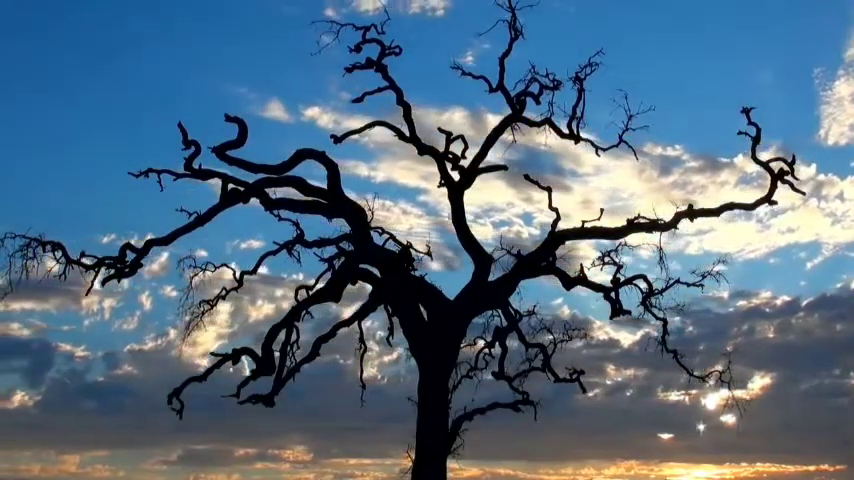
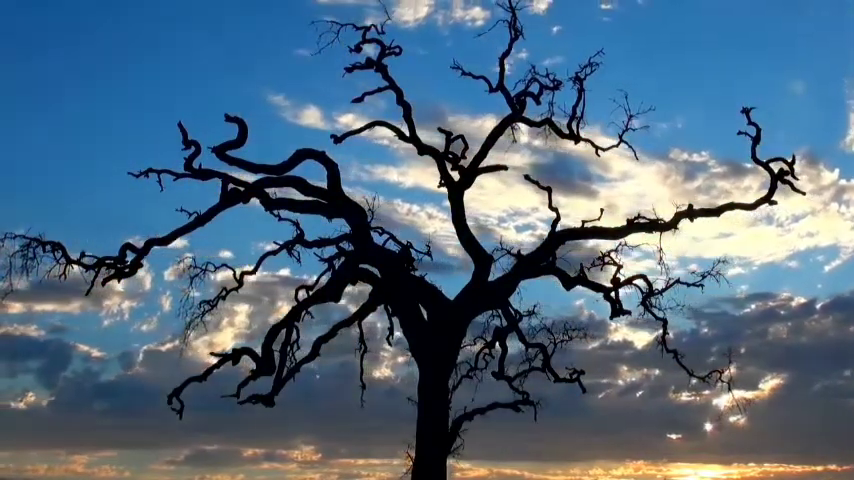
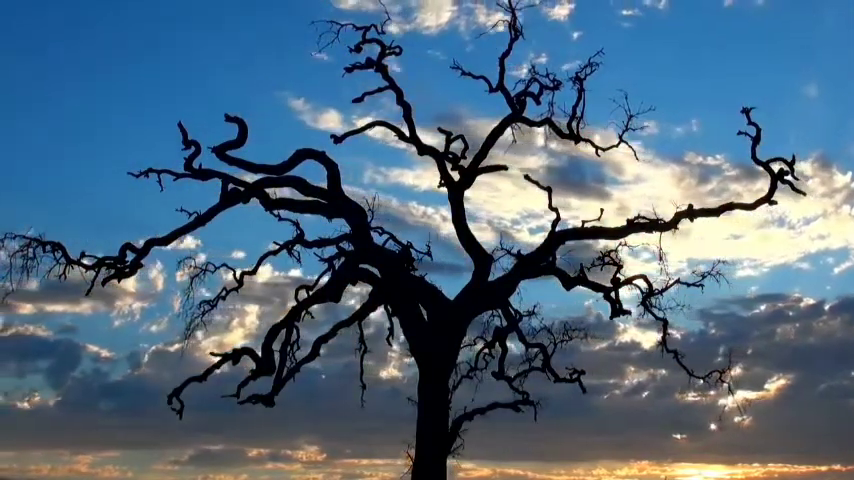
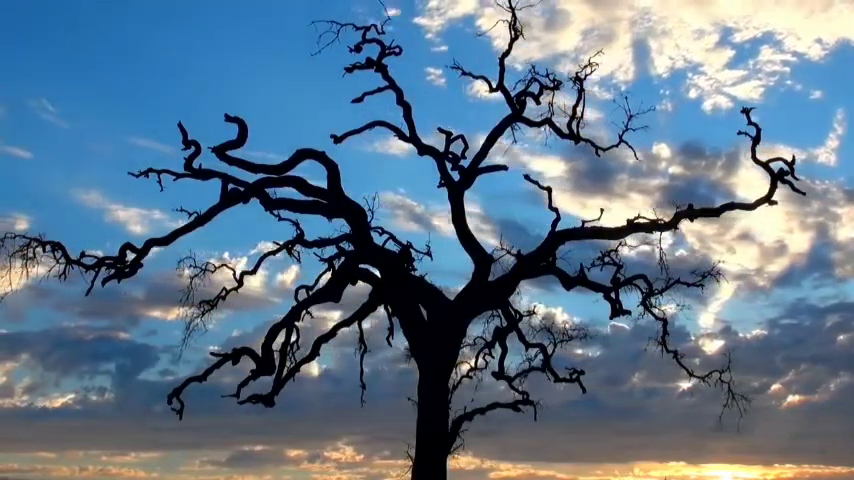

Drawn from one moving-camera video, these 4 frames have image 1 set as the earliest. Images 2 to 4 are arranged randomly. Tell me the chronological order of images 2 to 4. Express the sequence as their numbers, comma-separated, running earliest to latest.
2, 3, 4
